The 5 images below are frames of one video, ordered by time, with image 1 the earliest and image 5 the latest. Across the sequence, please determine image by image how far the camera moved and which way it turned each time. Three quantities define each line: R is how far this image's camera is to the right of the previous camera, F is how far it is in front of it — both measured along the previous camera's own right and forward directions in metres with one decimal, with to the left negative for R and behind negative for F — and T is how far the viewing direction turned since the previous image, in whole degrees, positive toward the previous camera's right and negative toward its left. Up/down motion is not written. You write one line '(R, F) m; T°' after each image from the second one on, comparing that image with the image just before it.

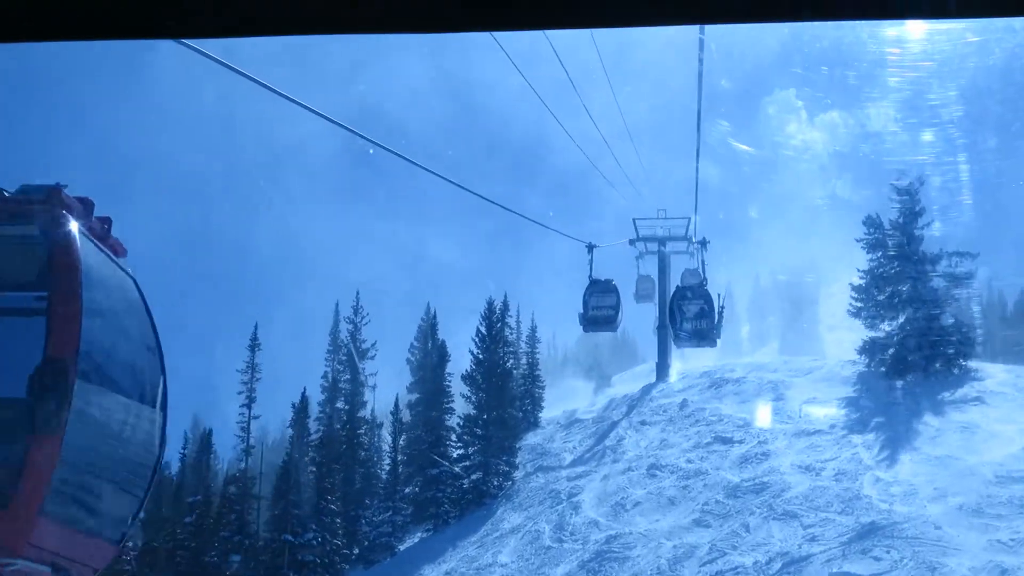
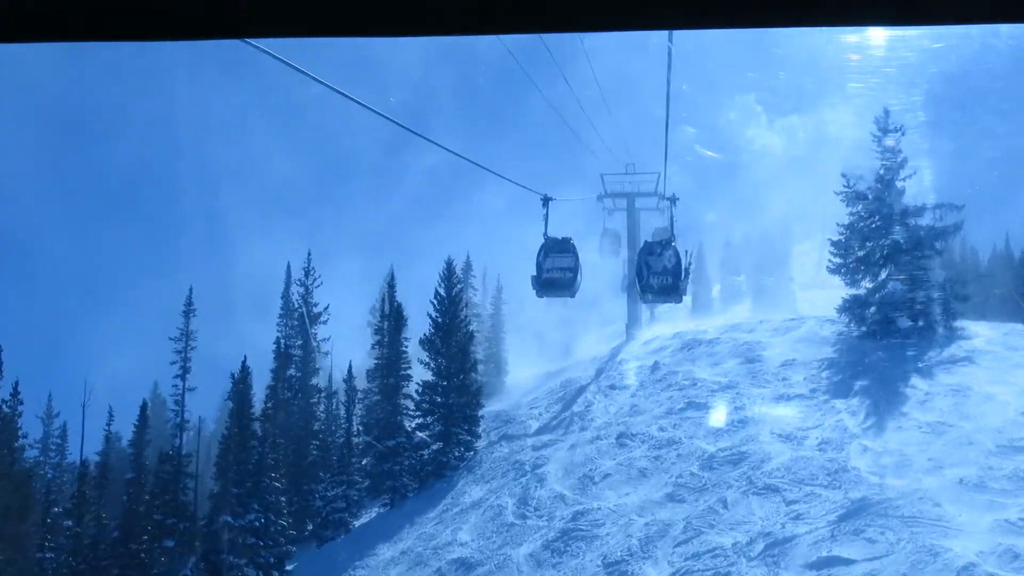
(+0.4, +2.2) m; +2°
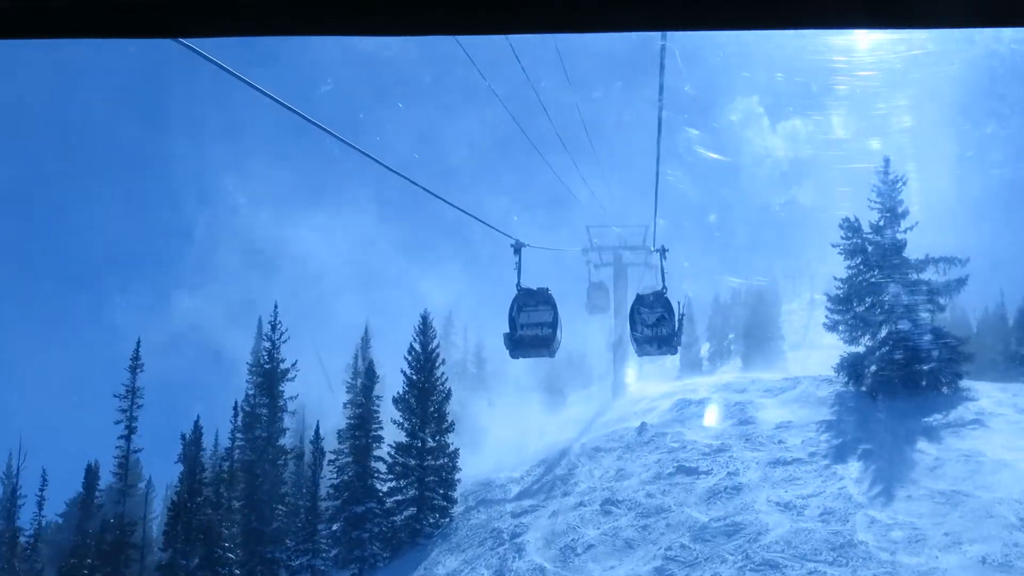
(+0.4, +1.6) m; +1°
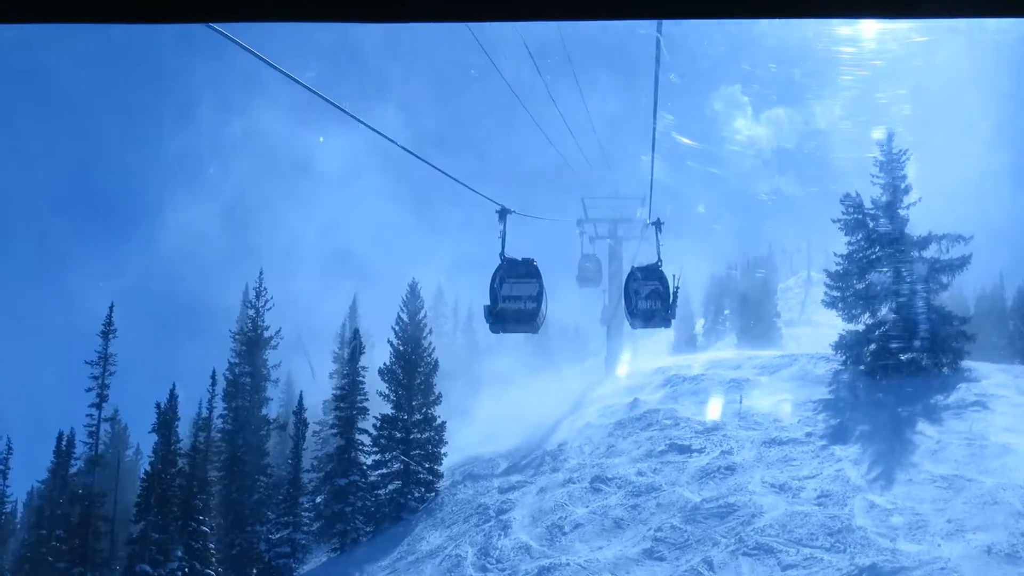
(+0.1, +0.9) m; 0°
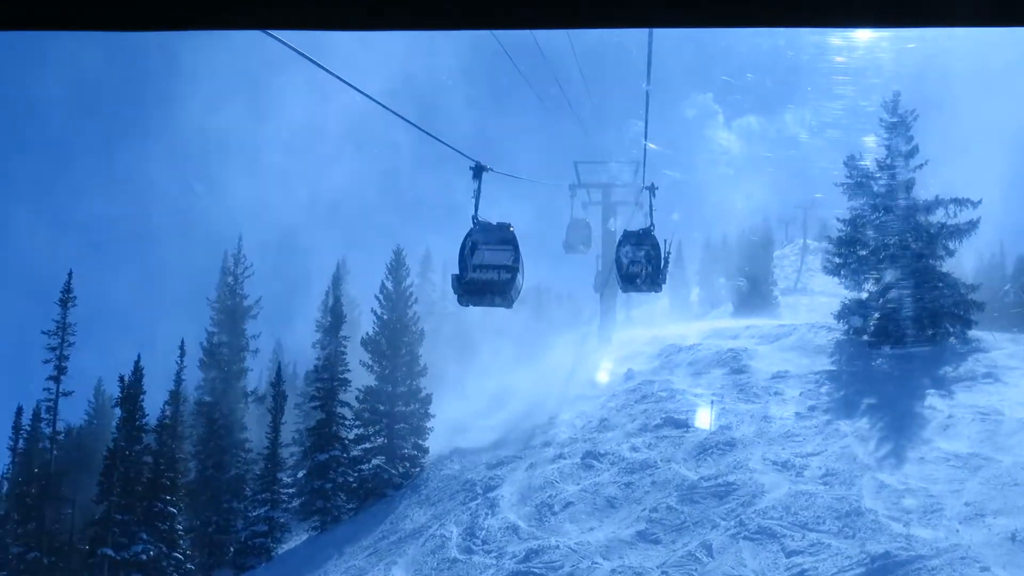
(+0.2, +1.3) m; 0°
